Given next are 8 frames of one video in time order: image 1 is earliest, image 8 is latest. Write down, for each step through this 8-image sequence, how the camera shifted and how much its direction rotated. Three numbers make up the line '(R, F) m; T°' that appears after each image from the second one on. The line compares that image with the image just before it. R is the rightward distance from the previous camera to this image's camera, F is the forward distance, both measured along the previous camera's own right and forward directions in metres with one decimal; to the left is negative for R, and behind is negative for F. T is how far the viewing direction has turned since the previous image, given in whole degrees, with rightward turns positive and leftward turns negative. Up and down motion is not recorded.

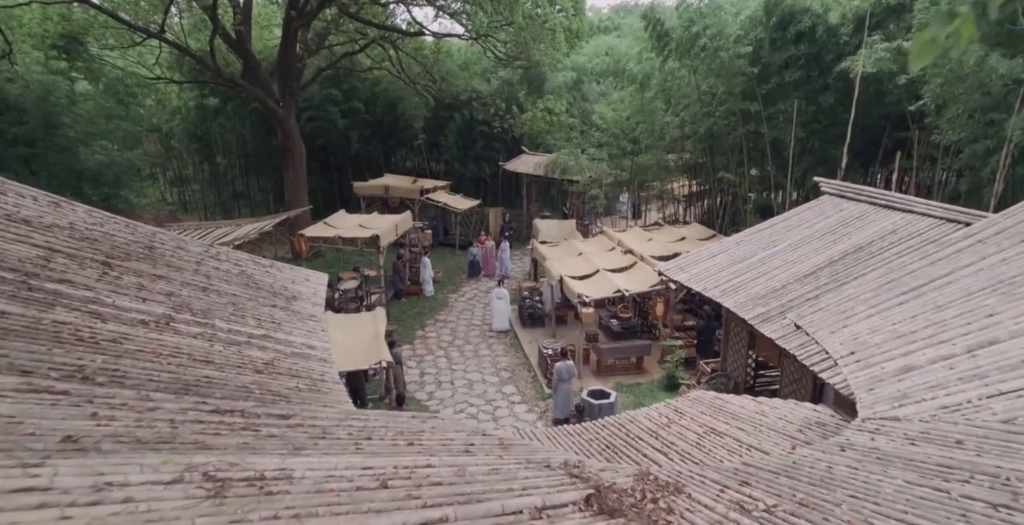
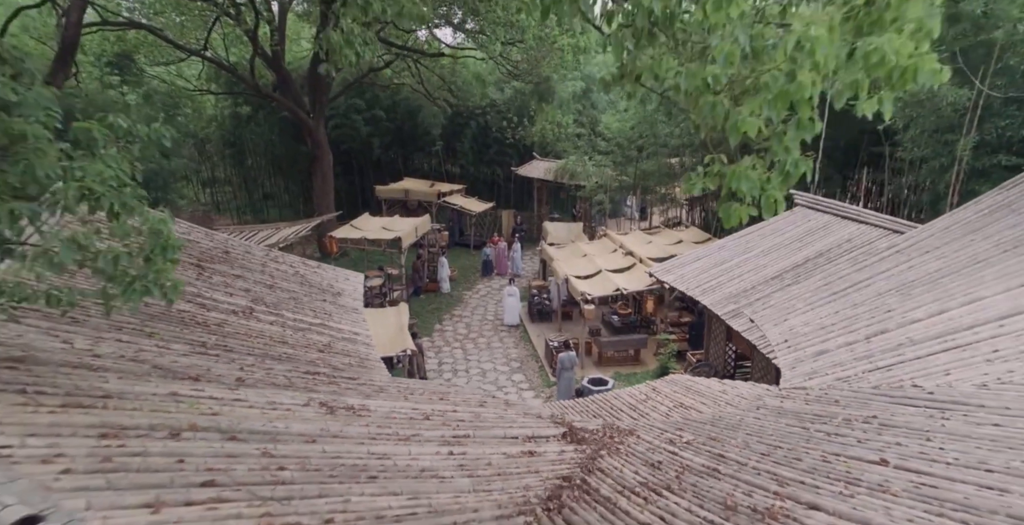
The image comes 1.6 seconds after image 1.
(+0.1, -1.4) m; -1°
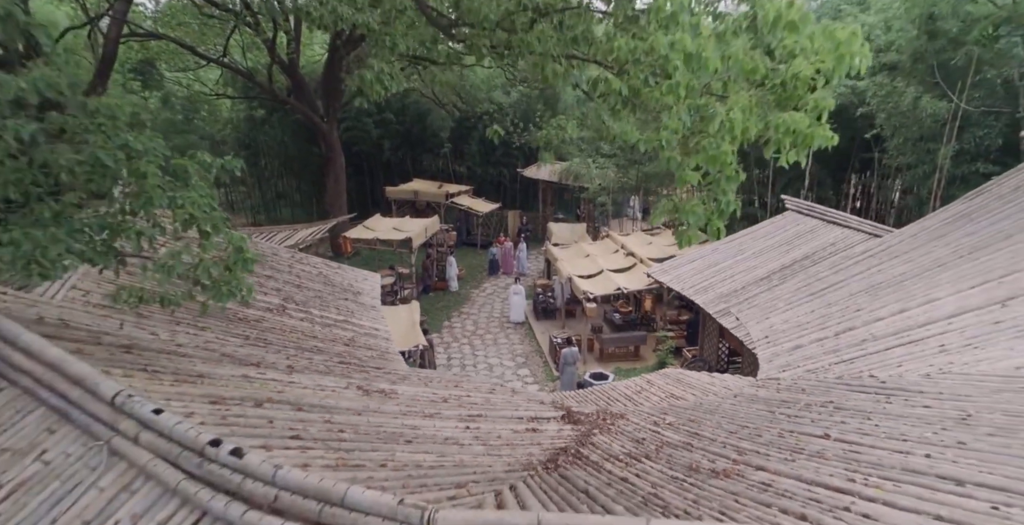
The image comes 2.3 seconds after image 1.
(0.0, -0.7) m; -1°
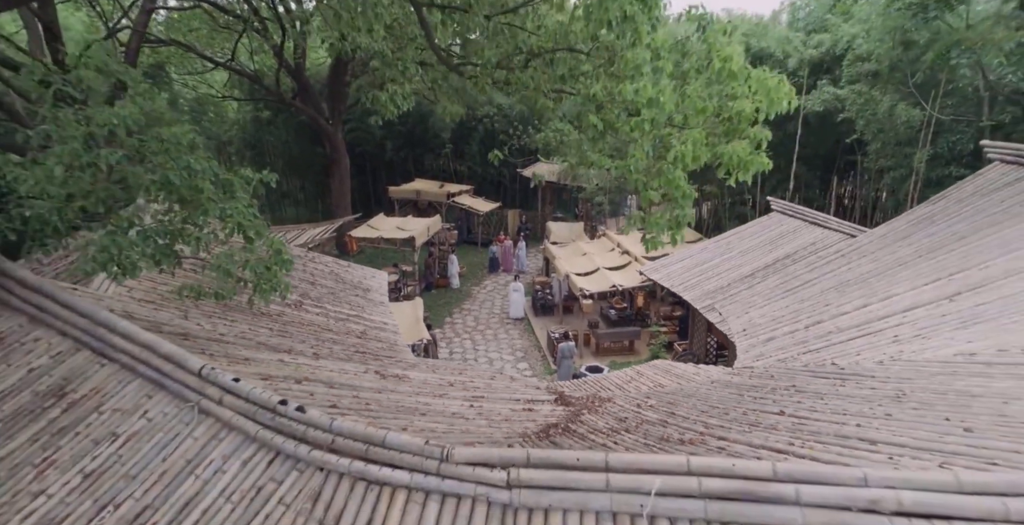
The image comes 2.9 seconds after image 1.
(0.0, -0.6) m; 0°
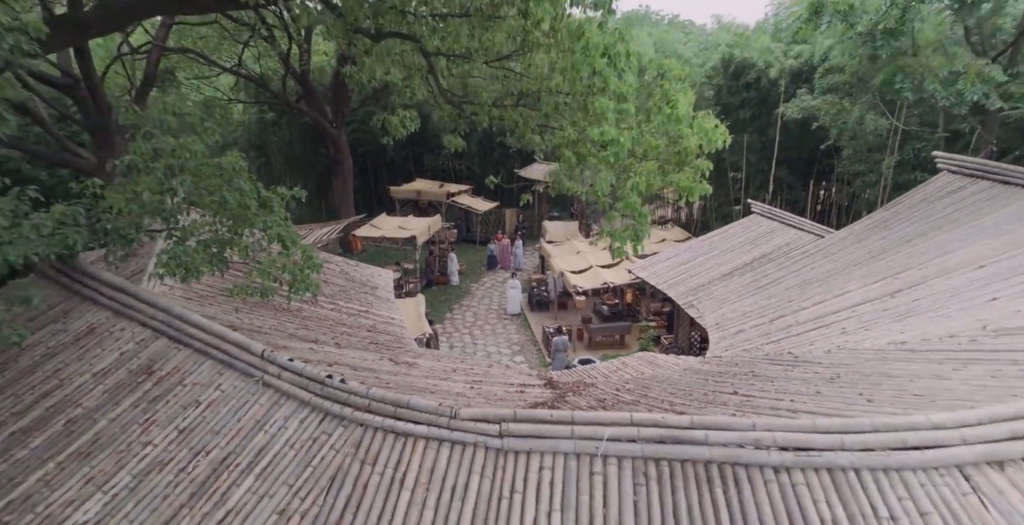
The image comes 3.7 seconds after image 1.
(0.0, -0.8) m; 0°
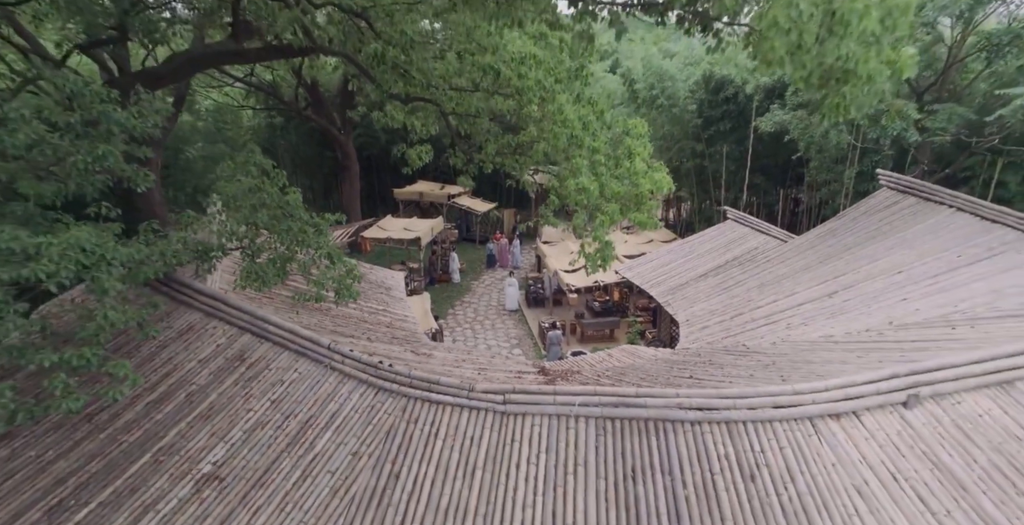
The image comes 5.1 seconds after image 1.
(0.0, -1.3) m; 0°
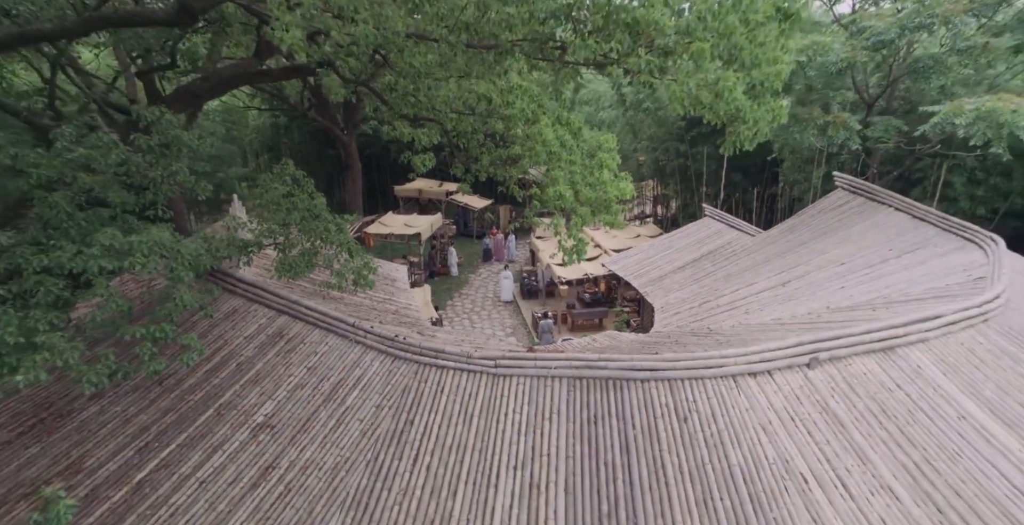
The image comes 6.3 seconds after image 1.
(+0.1, -1.1) m; 0°
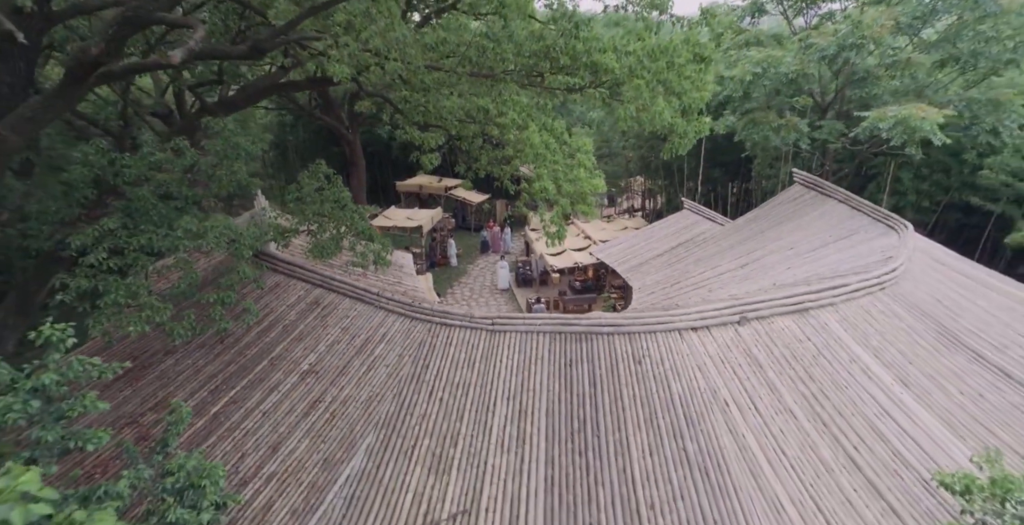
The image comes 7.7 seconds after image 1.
(0.0, -1.3) m; 0°
